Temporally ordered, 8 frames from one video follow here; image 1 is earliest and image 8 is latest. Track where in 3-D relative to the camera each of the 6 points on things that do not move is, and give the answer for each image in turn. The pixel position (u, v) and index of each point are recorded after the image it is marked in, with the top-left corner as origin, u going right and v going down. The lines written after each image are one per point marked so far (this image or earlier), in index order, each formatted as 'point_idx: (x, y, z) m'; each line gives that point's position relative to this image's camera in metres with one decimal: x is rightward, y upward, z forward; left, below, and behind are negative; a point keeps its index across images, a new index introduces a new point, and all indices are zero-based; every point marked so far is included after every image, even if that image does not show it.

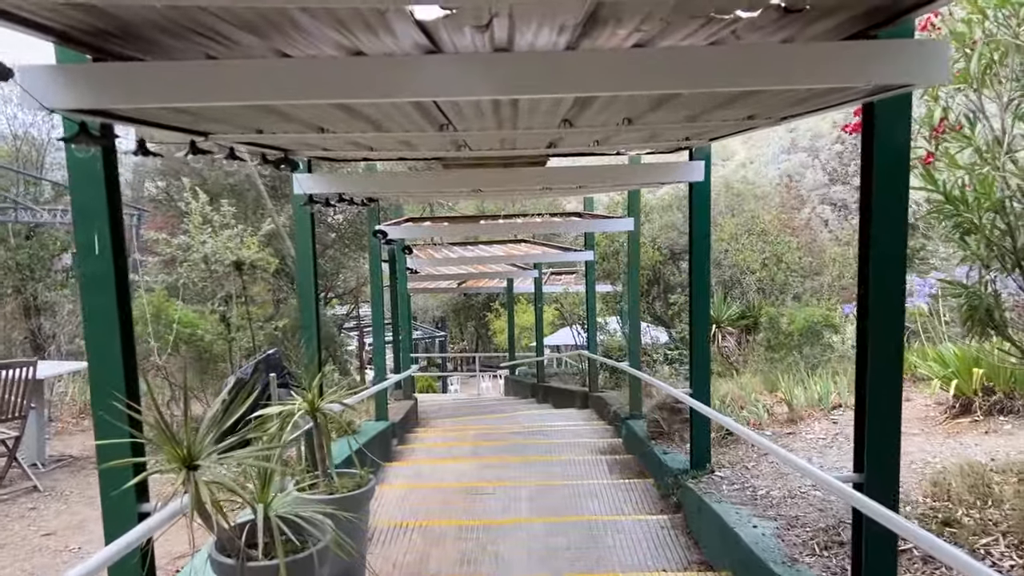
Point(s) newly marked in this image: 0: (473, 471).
0: (-0.3, -1.3, +5.5) m
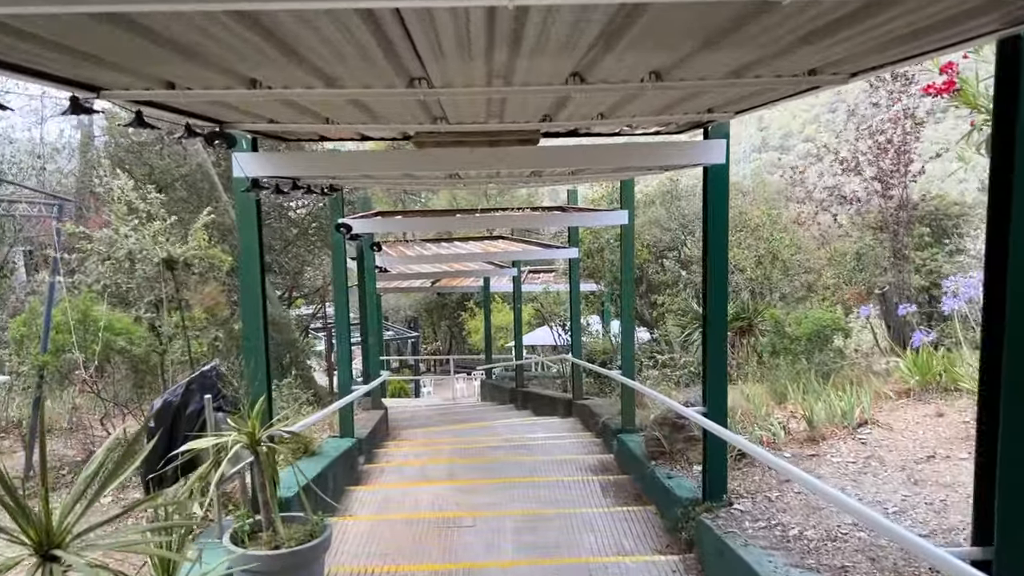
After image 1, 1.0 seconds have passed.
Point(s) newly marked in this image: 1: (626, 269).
0: (-0.4, -1.3, +4.9) m
1: (+0.8, +0.1, +5.7) m
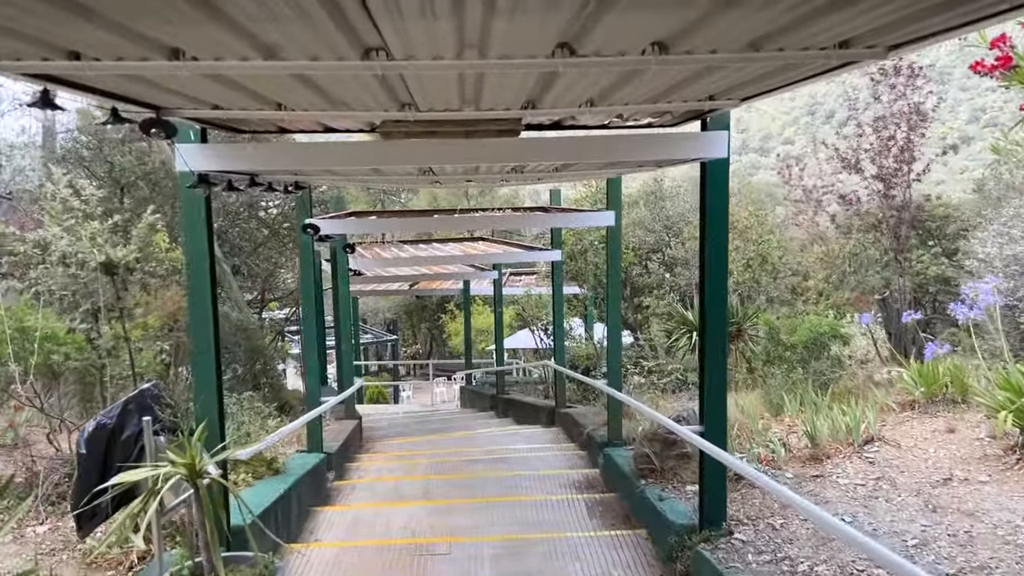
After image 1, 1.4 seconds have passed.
0: (-0.5, -1.3, +4.6) m
1: (+0.7, +0.1, +5.4) m
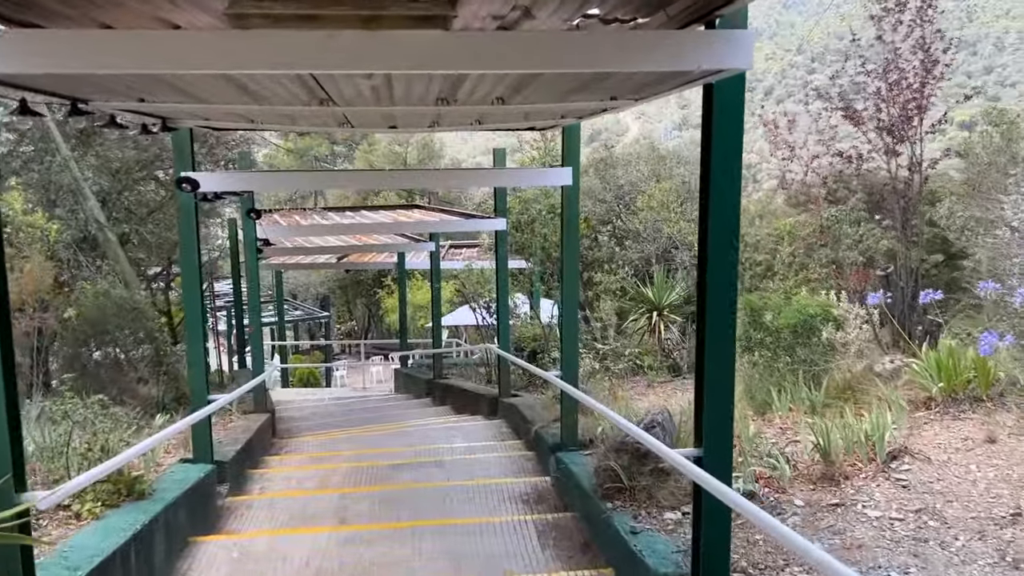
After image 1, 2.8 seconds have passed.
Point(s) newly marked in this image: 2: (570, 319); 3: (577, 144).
0: (-0.8, -1.2, +3.6) m
1: (+0.3, +0.3, +4.4) m
2: (+0.3, -0.2, +4.5) m
3: (+0.4, +0.8, +4.6) m
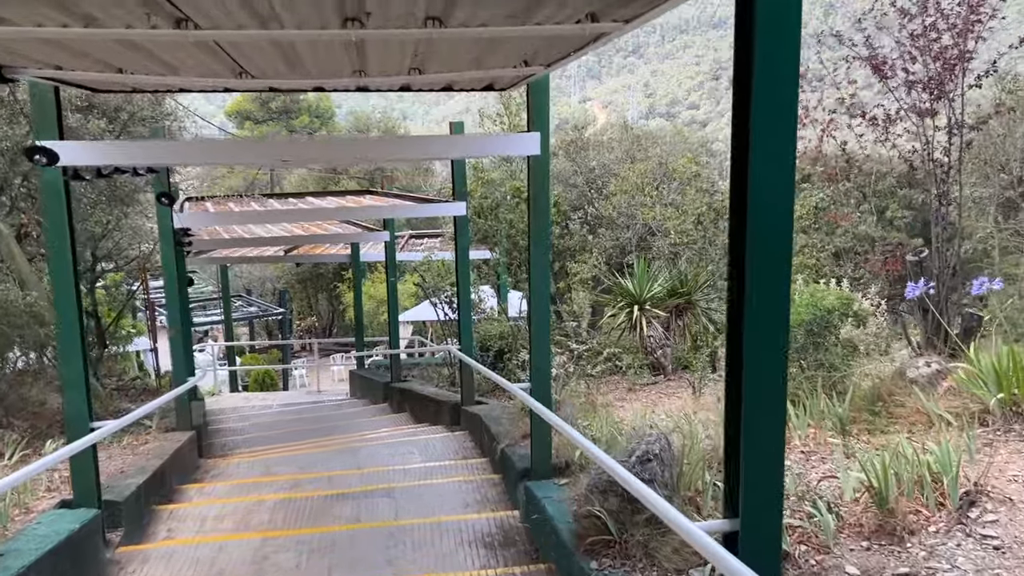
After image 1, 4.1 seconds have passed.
0: (-0.9, -1.2, +2.7) m
1: (+0.1, +0.3, +3.6) m
2: (+0.1, -0.1, +3.7) m
3: (+0.1, +0.8, +3.7) m
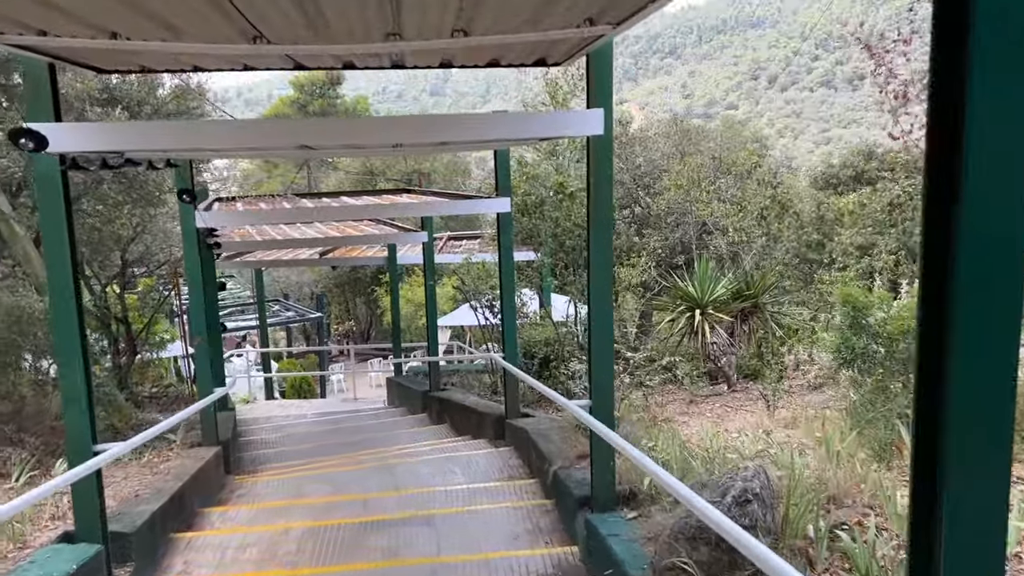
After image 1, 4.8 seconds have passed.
0: (-0.7, -1.2, +2.3) m
1: (+0.3, +0.3, +3.1) m
2: (+0.4, -0.1, +3.2) m
3: (+0.4, +0.8, +3.2) m
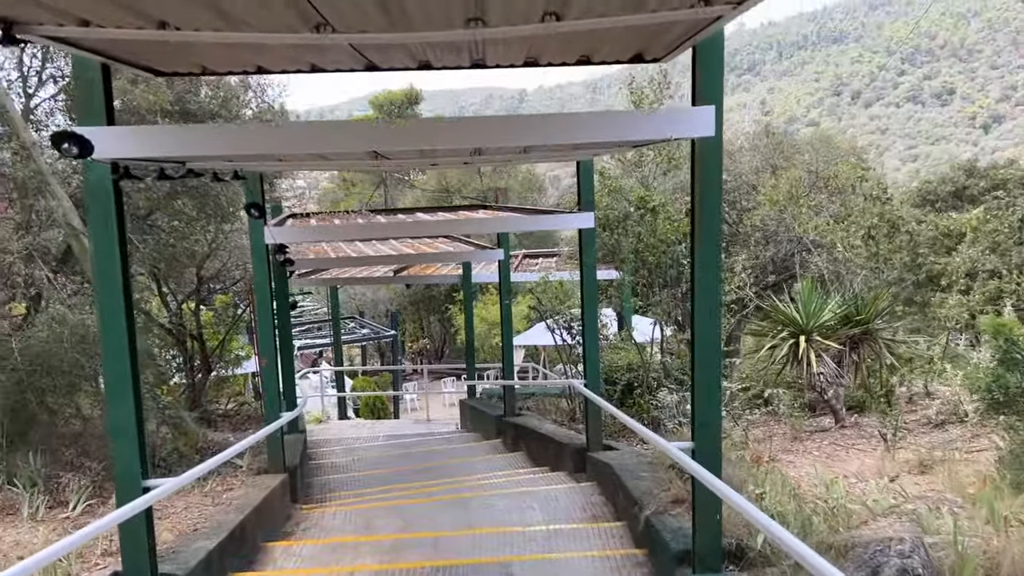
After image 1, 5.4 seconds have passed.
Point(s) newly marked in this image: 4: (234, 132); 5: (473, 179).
0: (-0.5, -1.2, +1.9) m
1: (+0.6, +0.2, +2.7) m
2: (+0.7, -0.2, +2.8) m
3: (+0.7, +0.7, +2.8) m
4: (-0.8, +0.5, +2.5) m
5: (-0.8, +2.2, +16.7) m
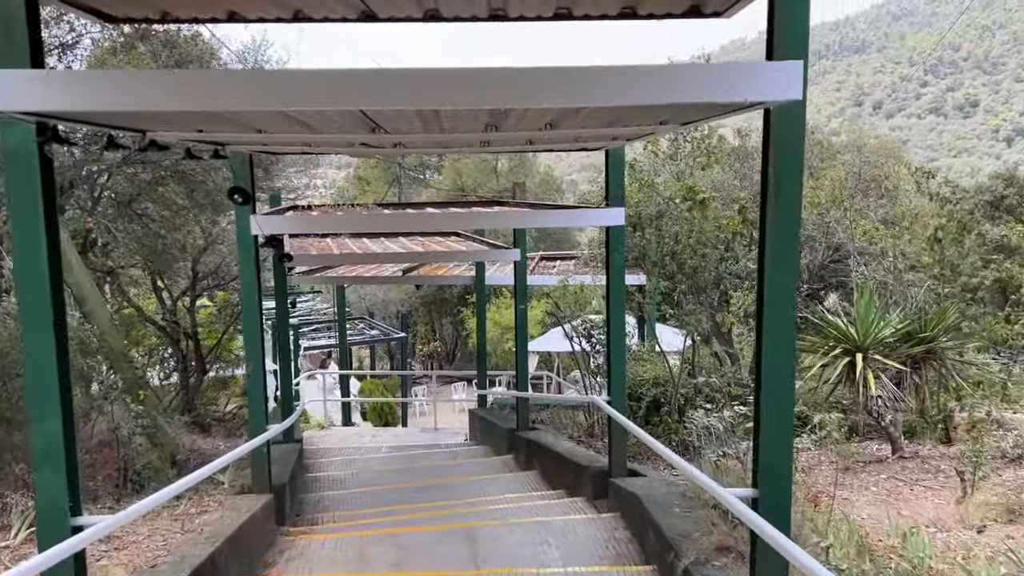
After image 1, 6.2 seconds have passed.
0: (-0.5, -1.2, +1.4) m
1: (+0.7, +0.2, +2.1) m
2: (+0.7, -0.3, +2.2) m
3: (+0.8, +0.7, +2.3) m
4: (-0.8, +0.5, +2.0) m
5: (-0.5, +2.2, +16.2) m
